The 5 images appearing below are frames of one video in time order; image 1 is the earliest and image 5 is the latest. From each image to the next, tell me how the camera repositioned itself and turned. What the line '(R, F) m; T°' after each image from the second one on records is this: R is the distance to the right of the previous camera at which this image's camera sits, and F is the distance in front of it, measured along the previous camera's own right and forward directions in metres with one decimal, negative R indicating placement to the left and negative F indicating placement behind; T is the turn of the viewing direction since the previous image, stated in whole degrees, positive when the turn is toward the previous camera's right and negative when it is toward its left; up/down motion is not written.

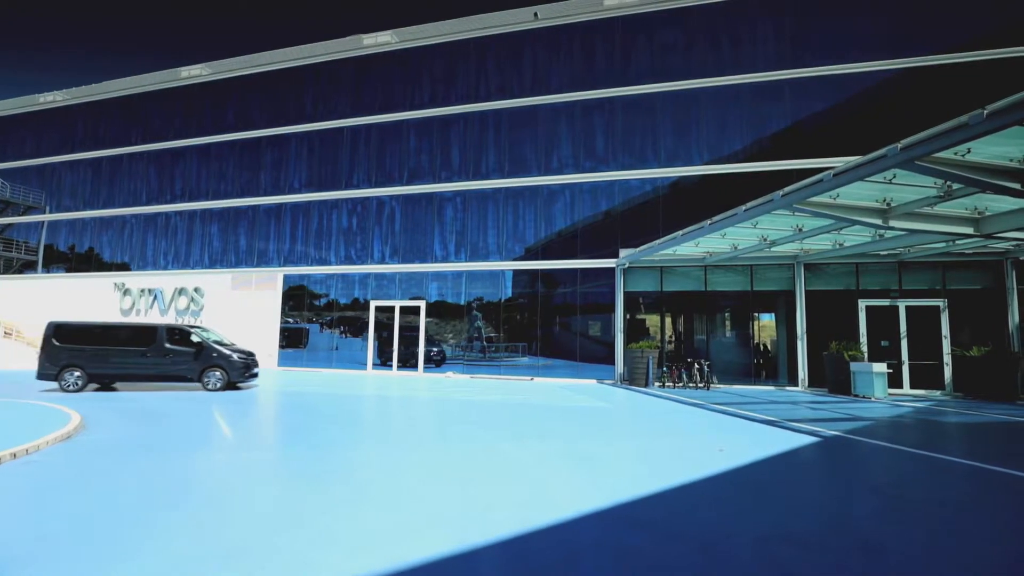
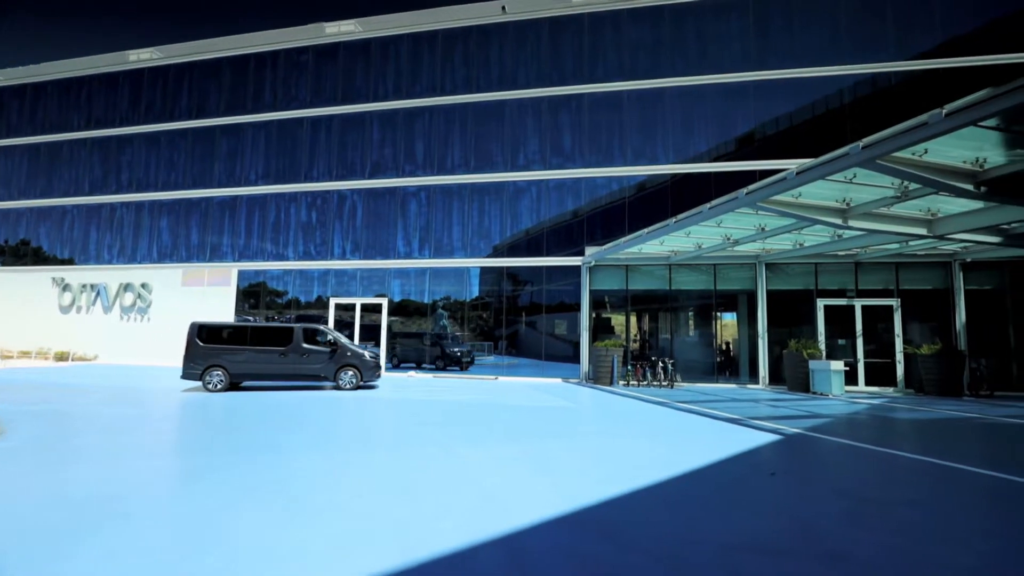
(+0.1, +0.2) m; +3°
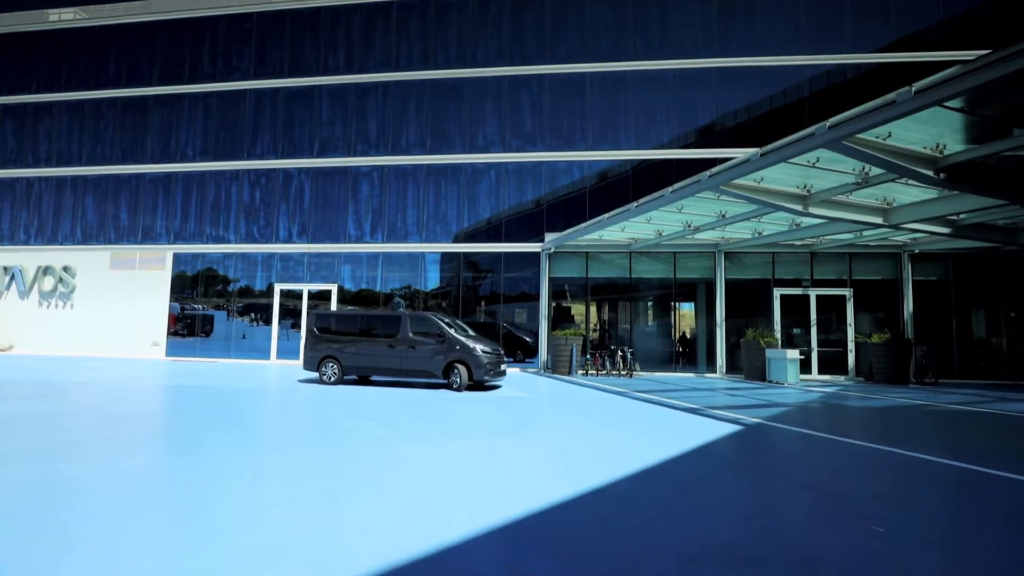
(+0.1, +0.4) m; +4°
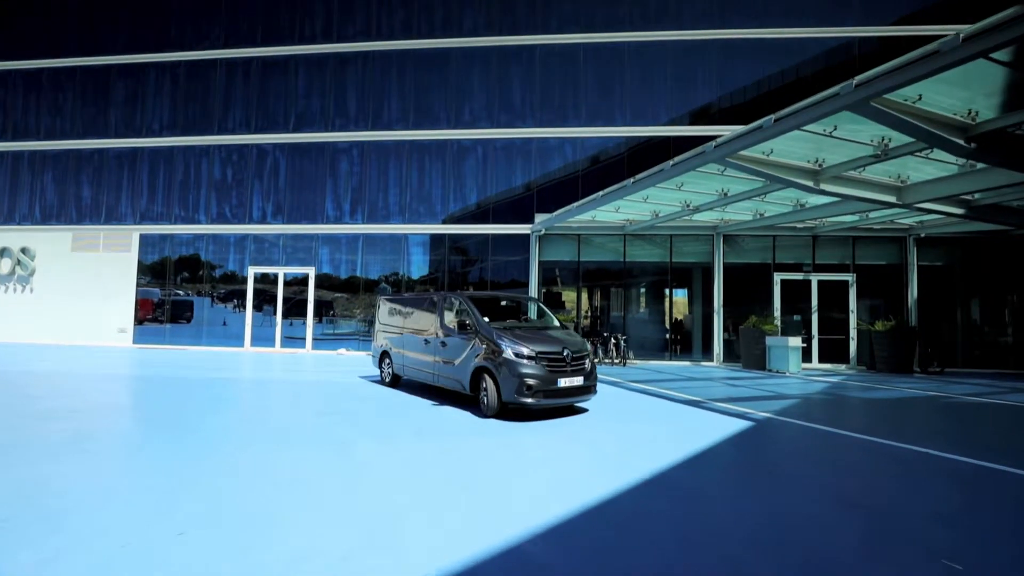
(+0.1, +0.7) m; +1°
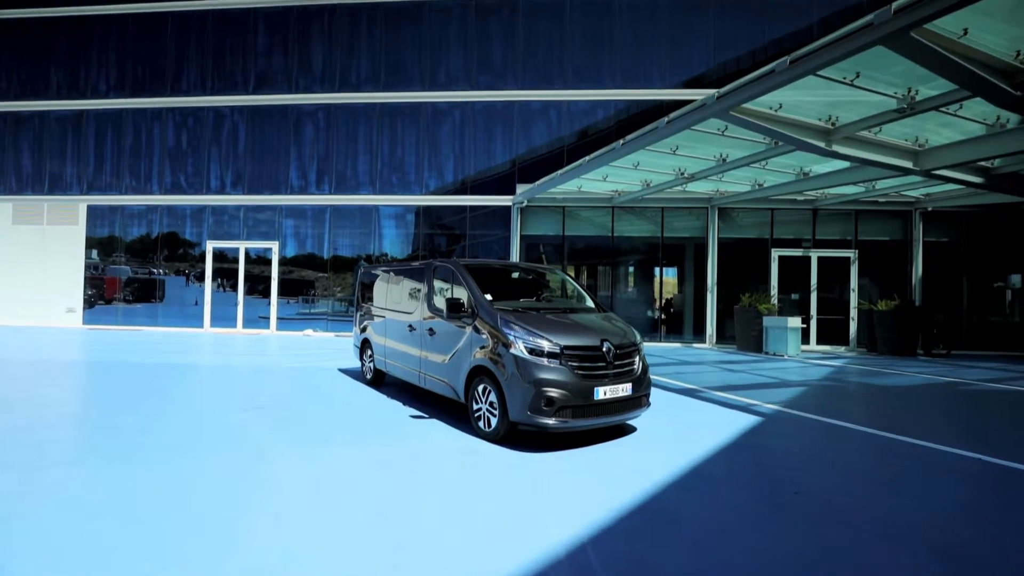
(+0.2, +0.8) m; +1°
